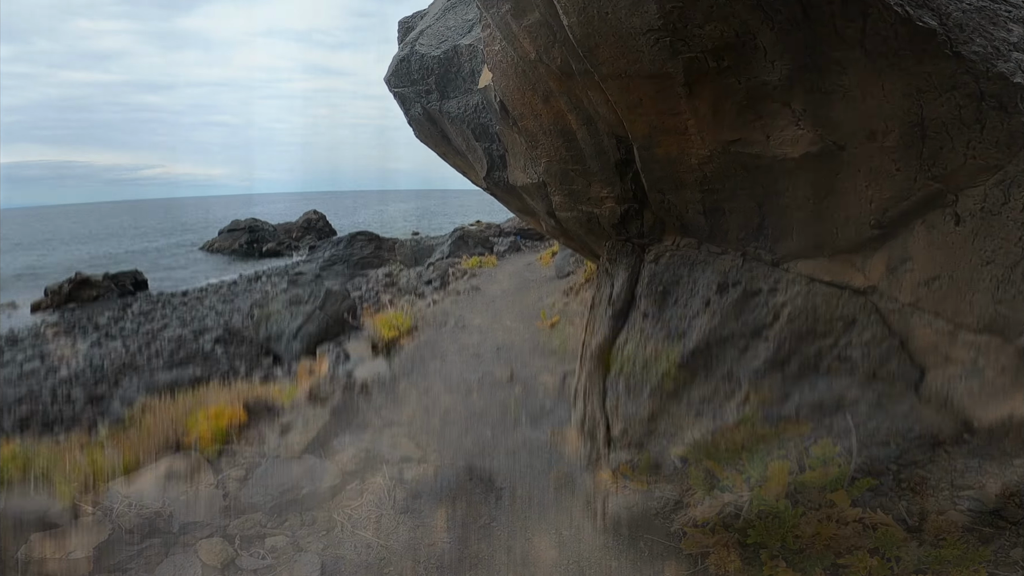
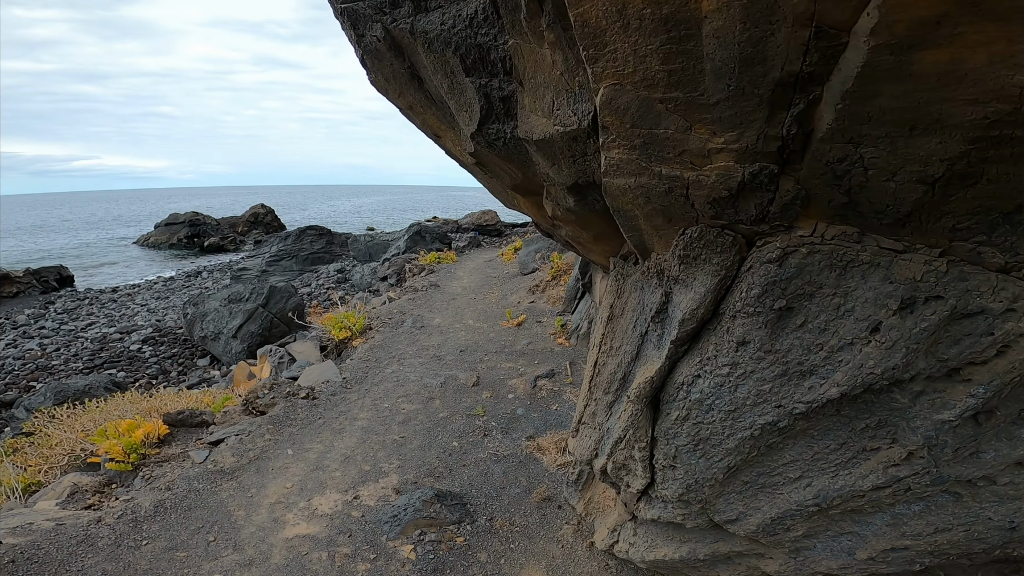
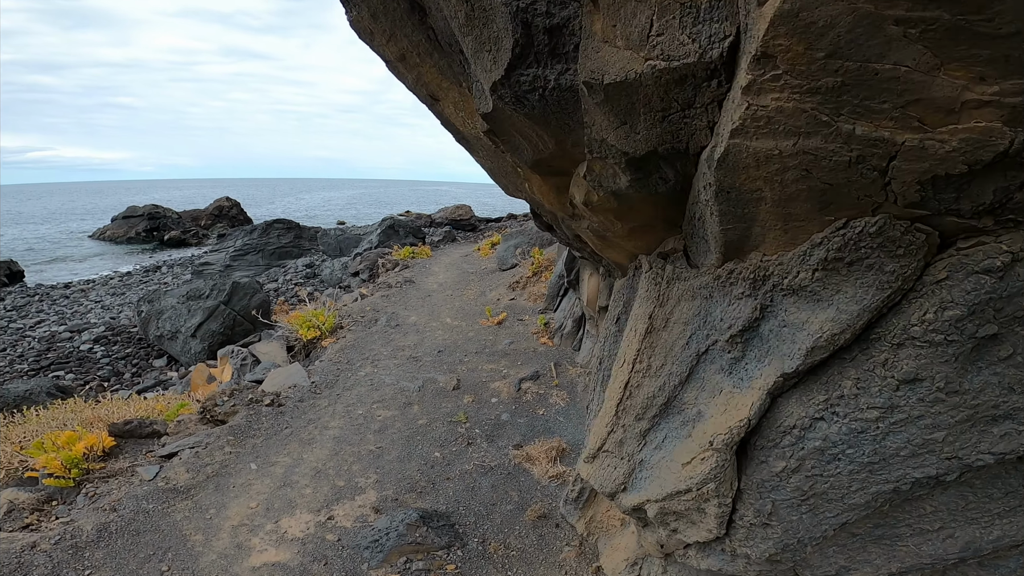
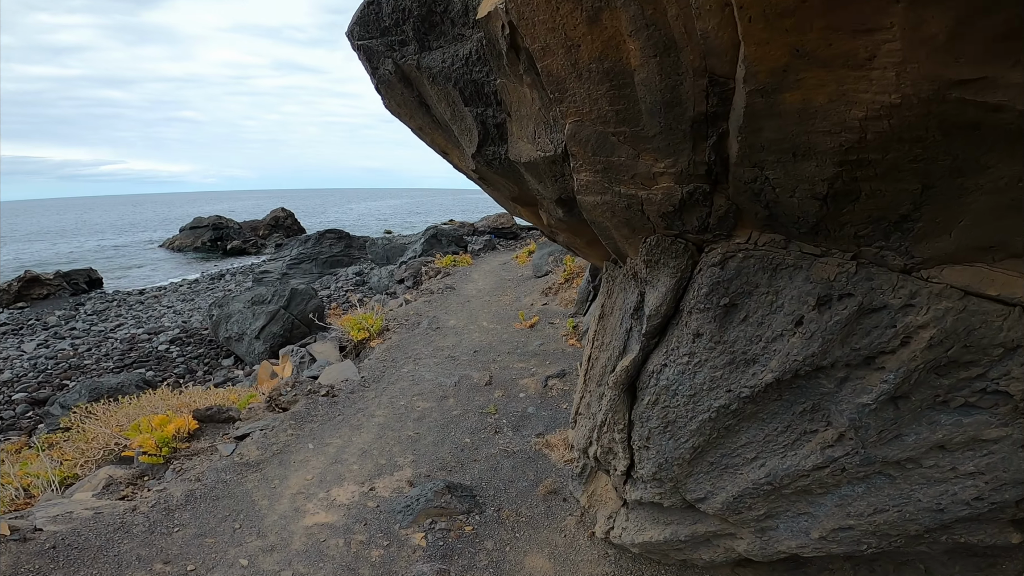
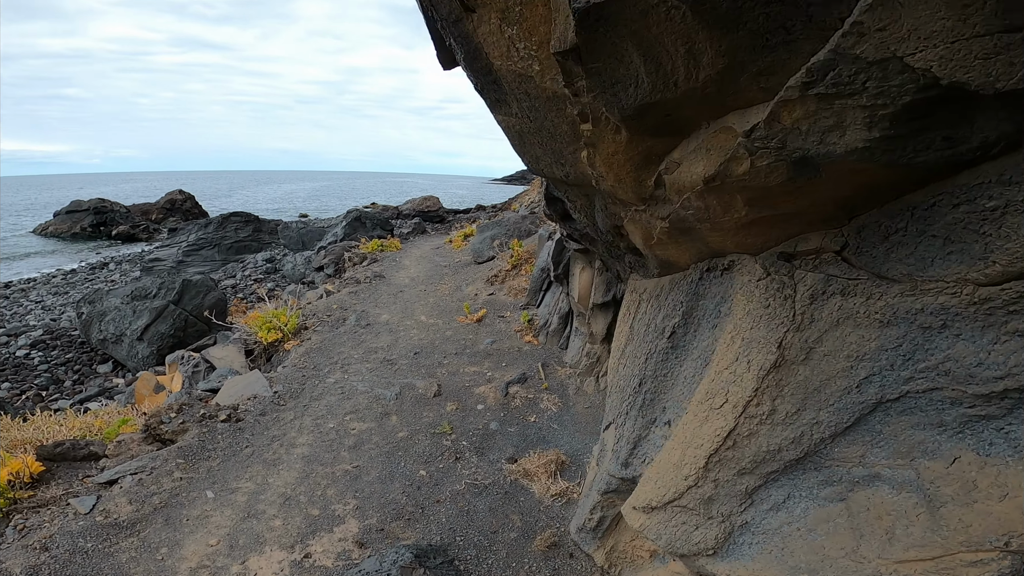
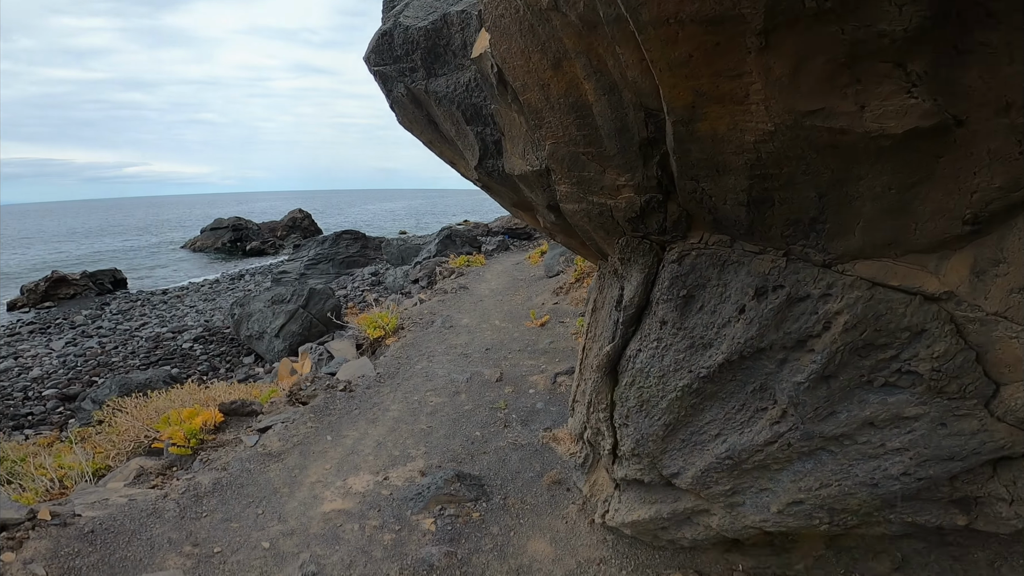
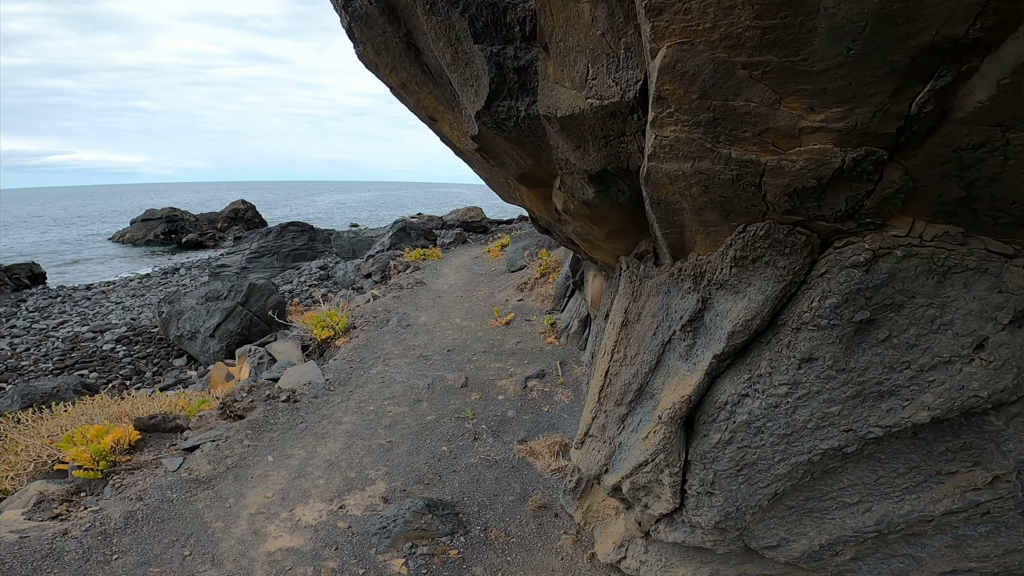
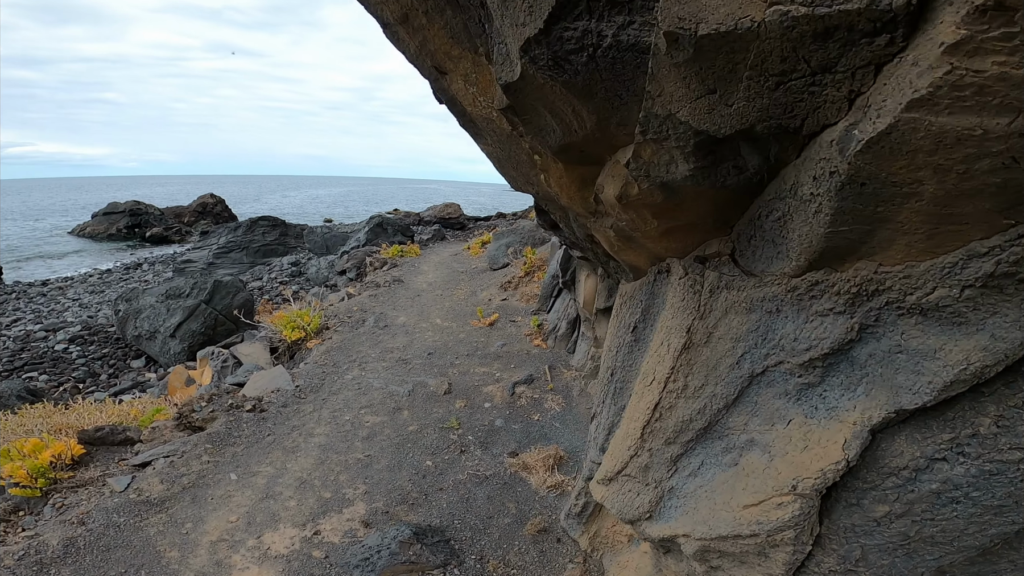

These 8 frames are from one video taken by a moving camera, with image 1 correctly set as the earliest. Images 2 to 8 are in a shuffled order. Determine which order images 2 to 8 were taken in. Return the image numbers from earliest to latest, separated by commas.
6, 4, 2, 7, 3, 8, 5
